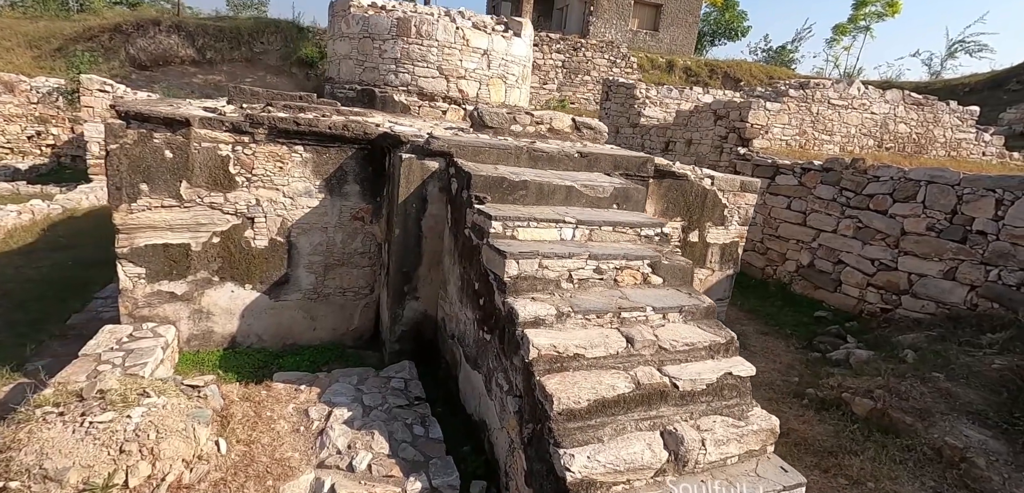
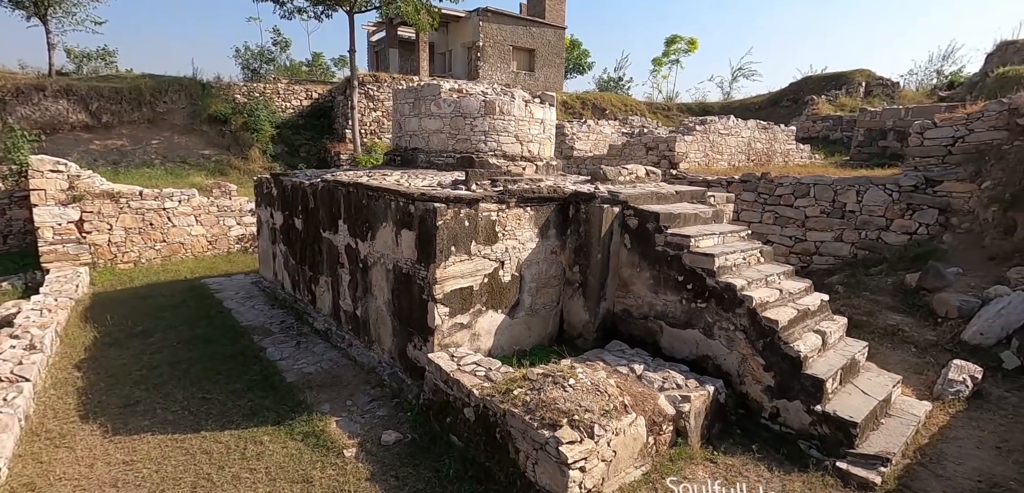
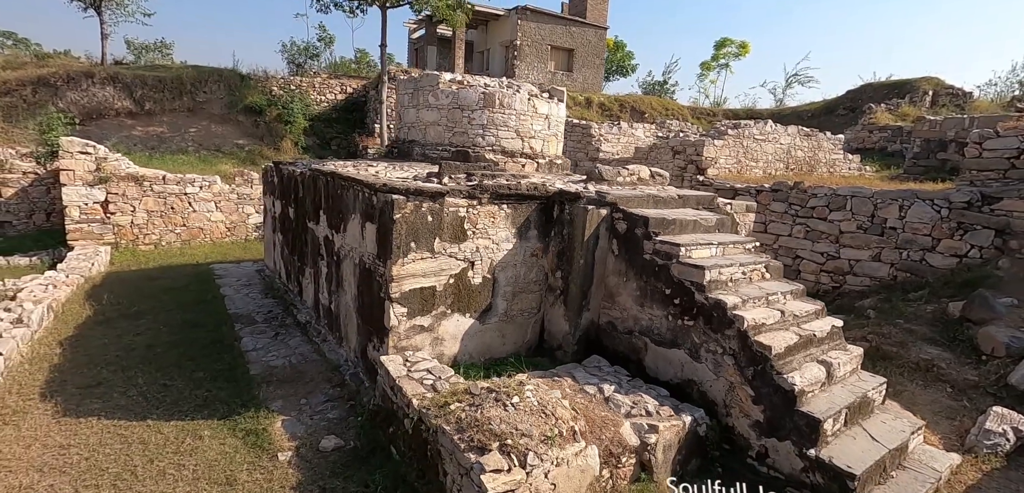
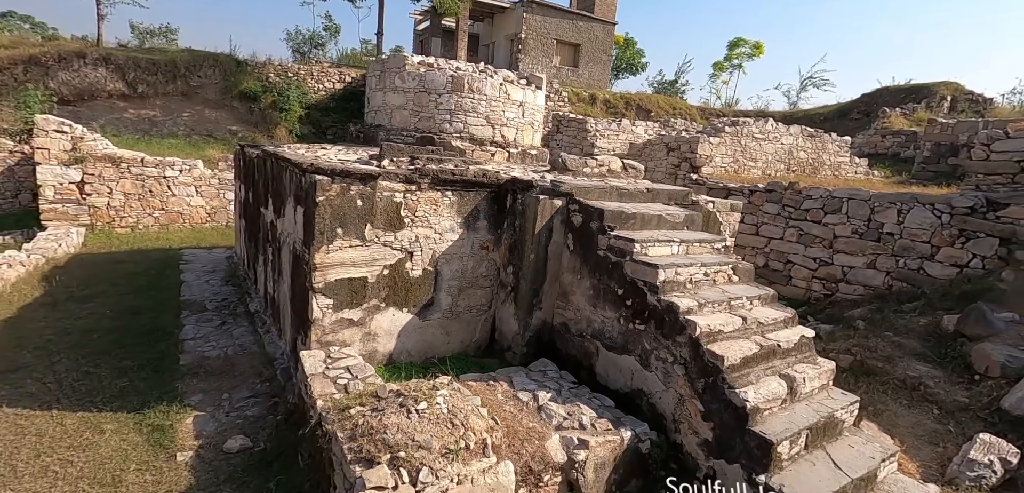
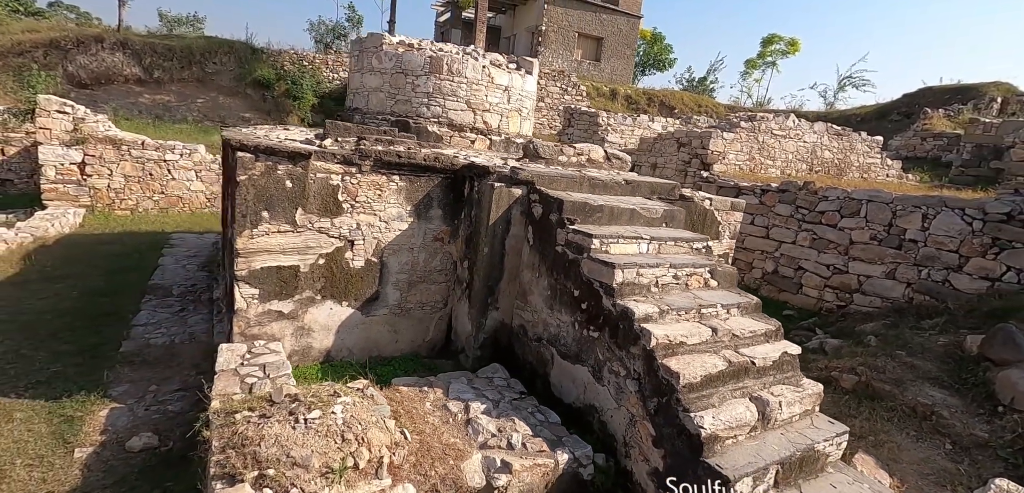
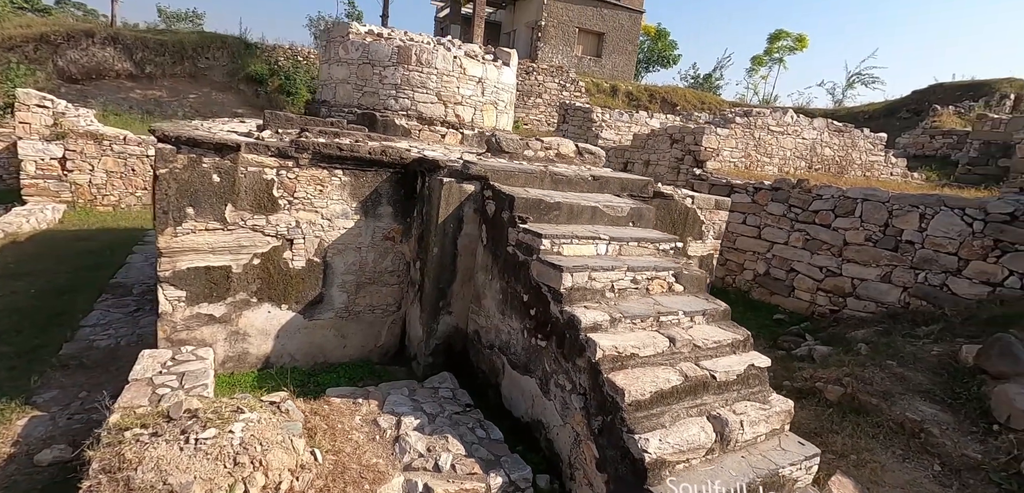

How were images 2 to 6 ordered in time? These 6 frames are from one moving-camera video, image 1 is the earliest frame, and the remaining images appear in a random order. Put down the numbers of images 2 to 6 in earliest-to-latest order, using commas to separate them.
6, 5, 4, 3, 2
